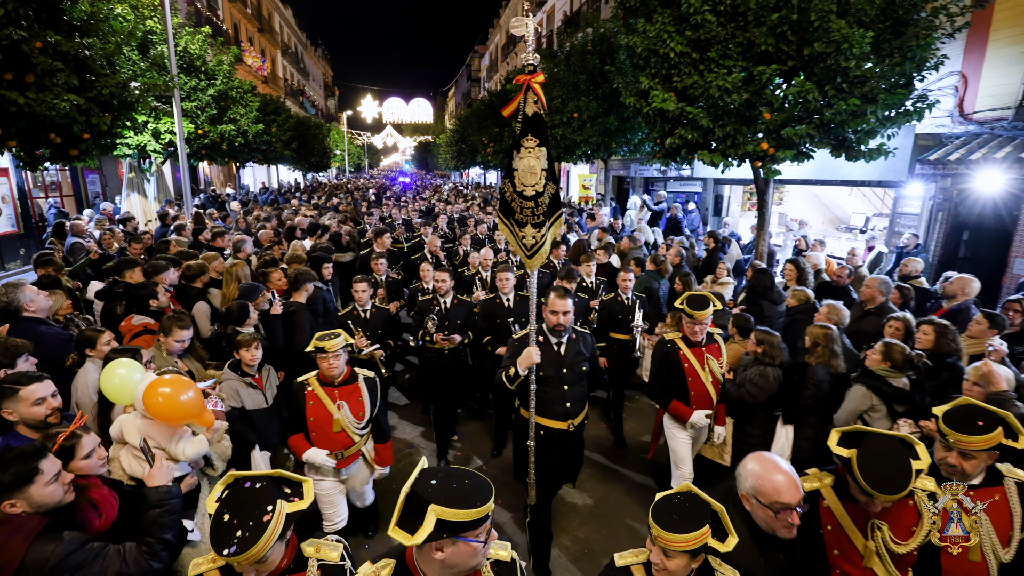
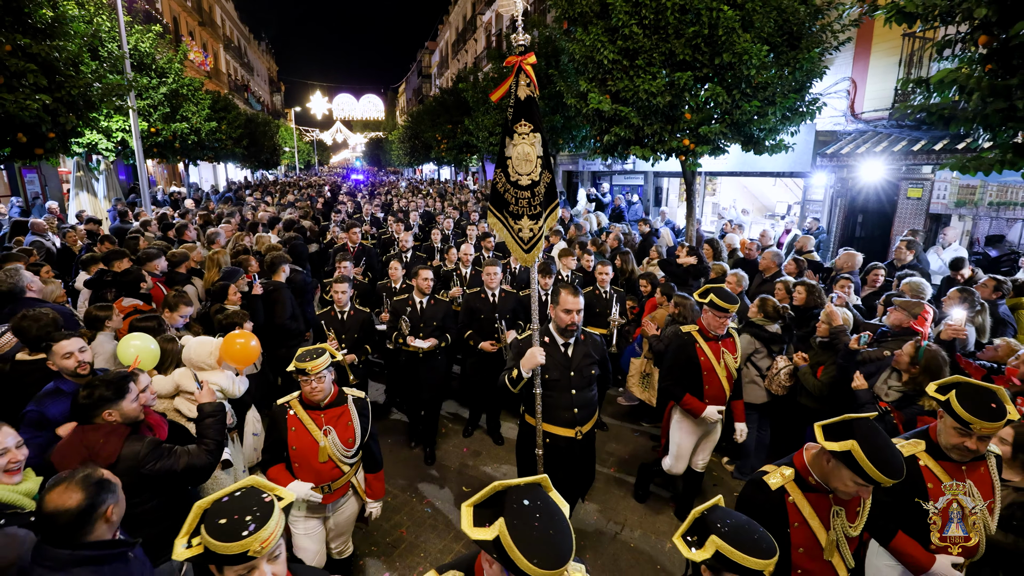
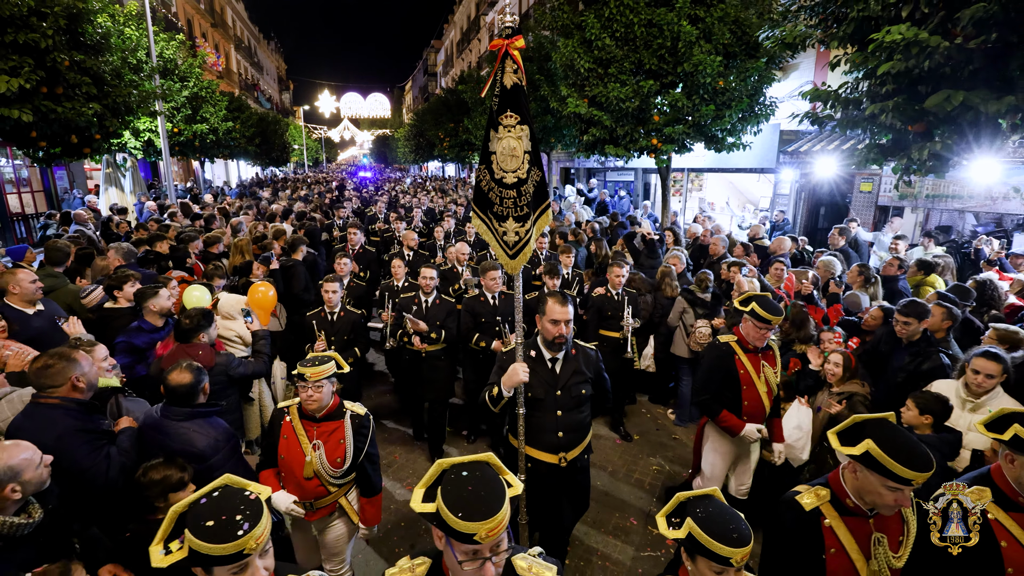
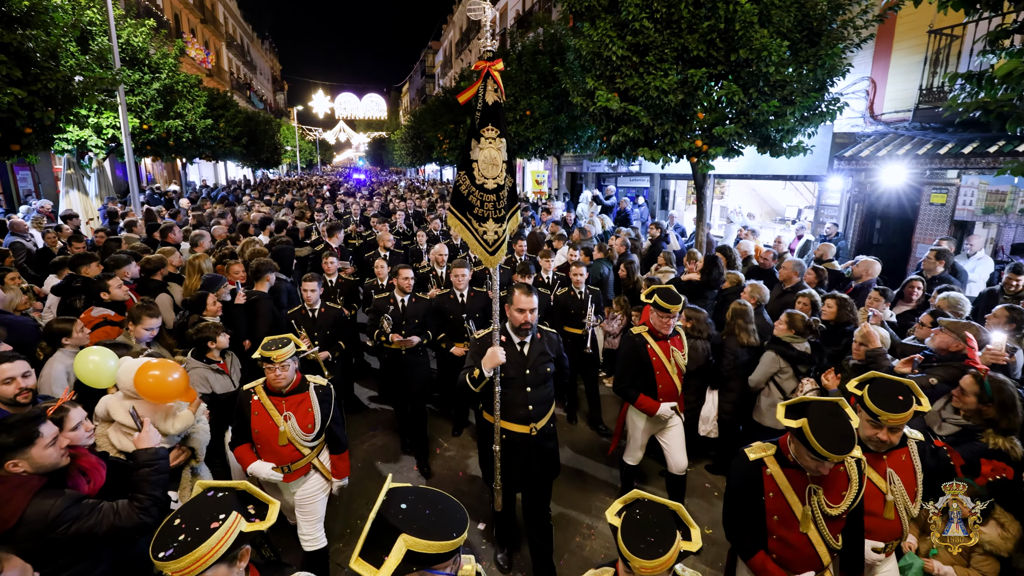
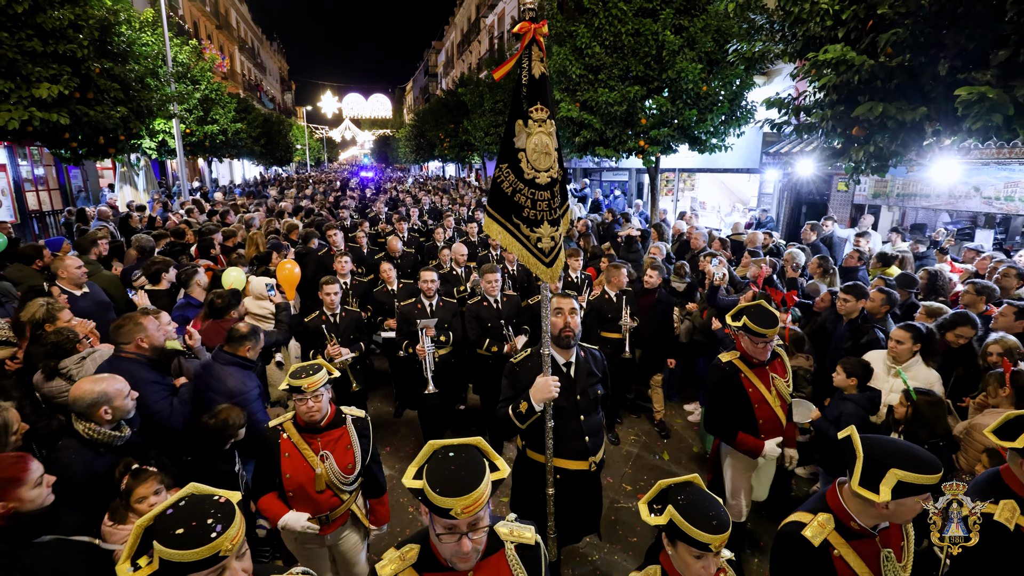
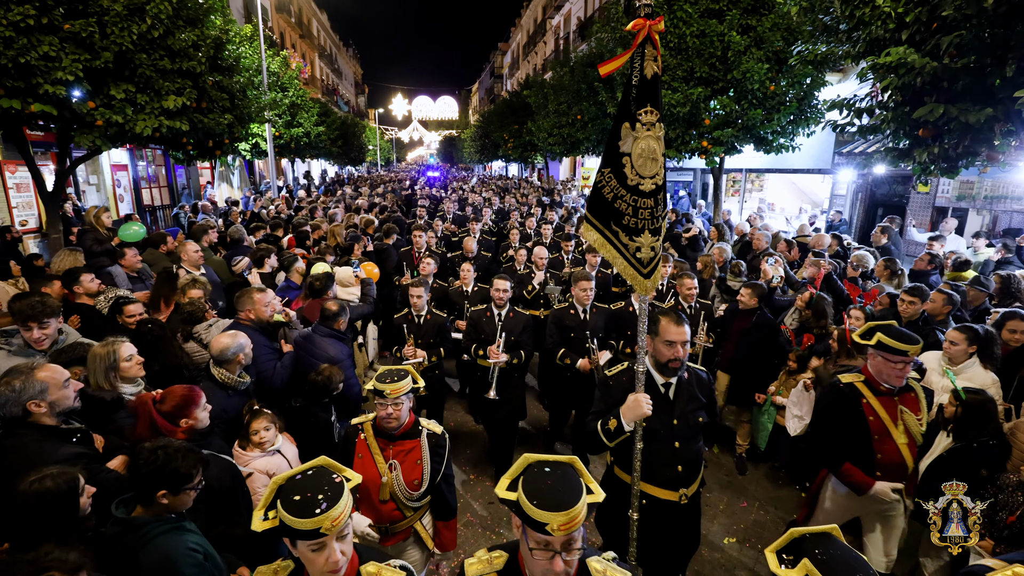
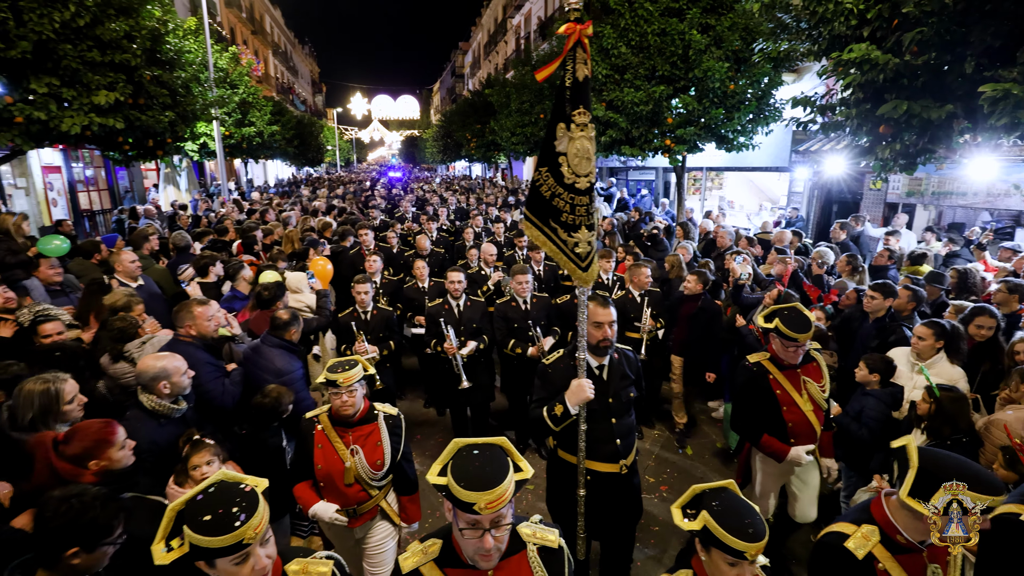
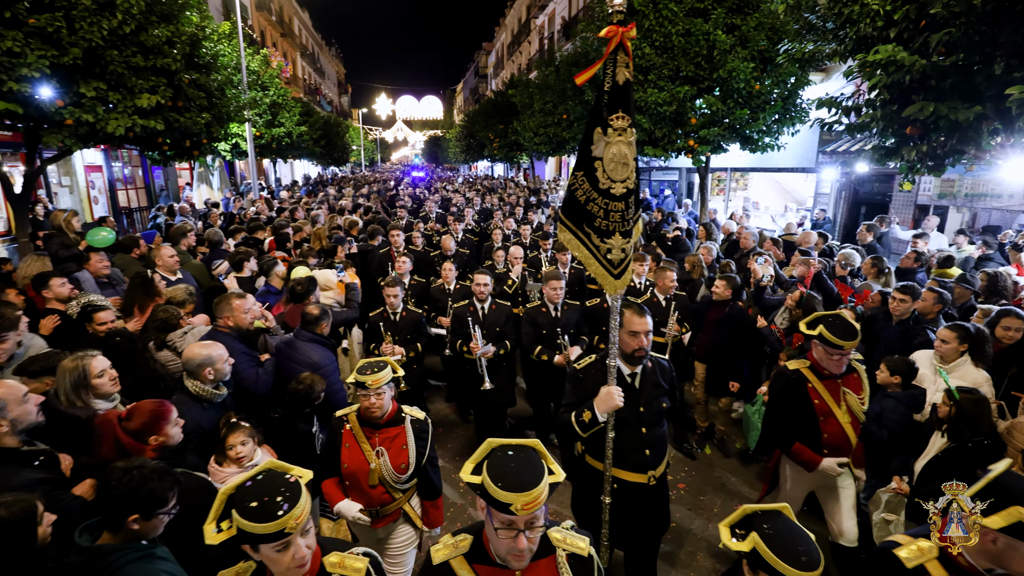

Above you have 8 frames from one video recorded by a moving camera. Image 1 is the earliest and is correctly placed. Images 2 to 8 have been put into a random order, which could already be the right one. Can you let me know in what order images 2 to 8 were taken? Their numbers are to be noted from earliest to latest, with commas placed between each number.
4, 2, 3, 5, 7, 8, 6
